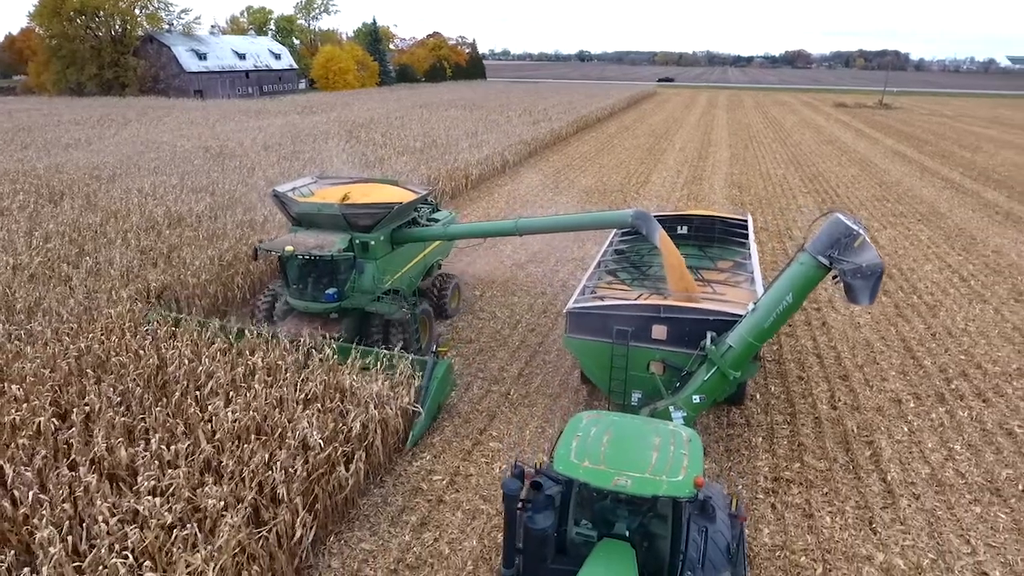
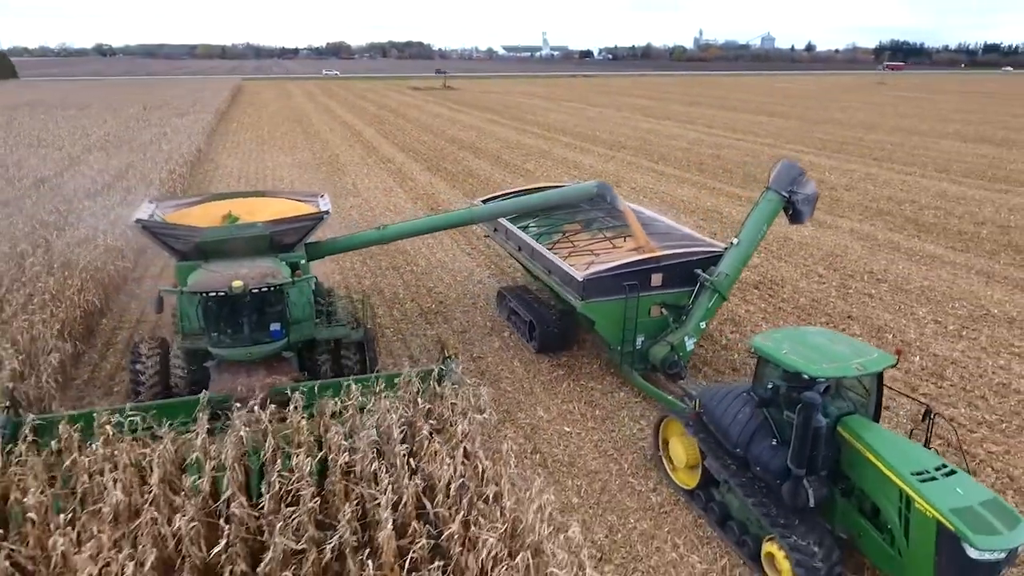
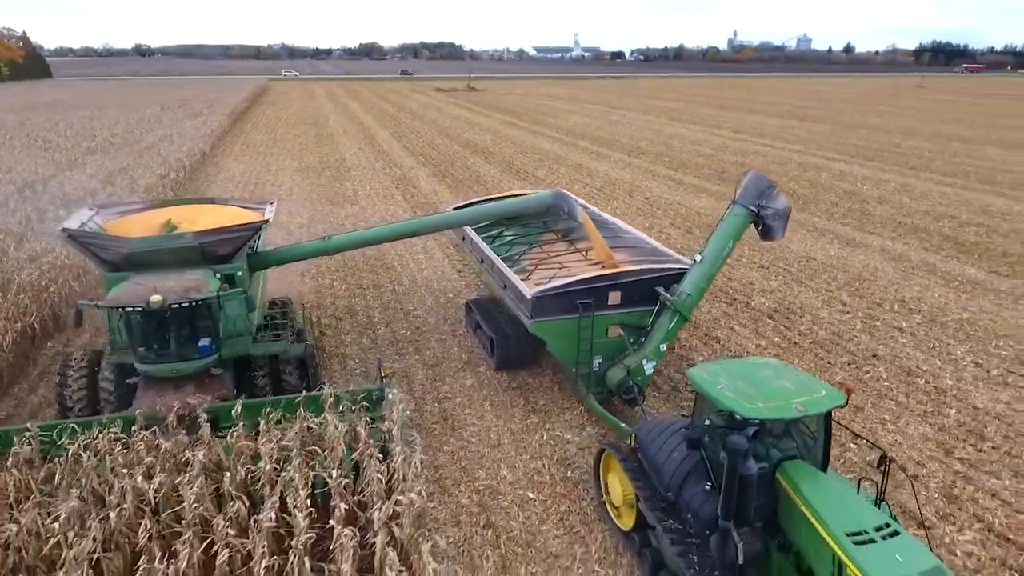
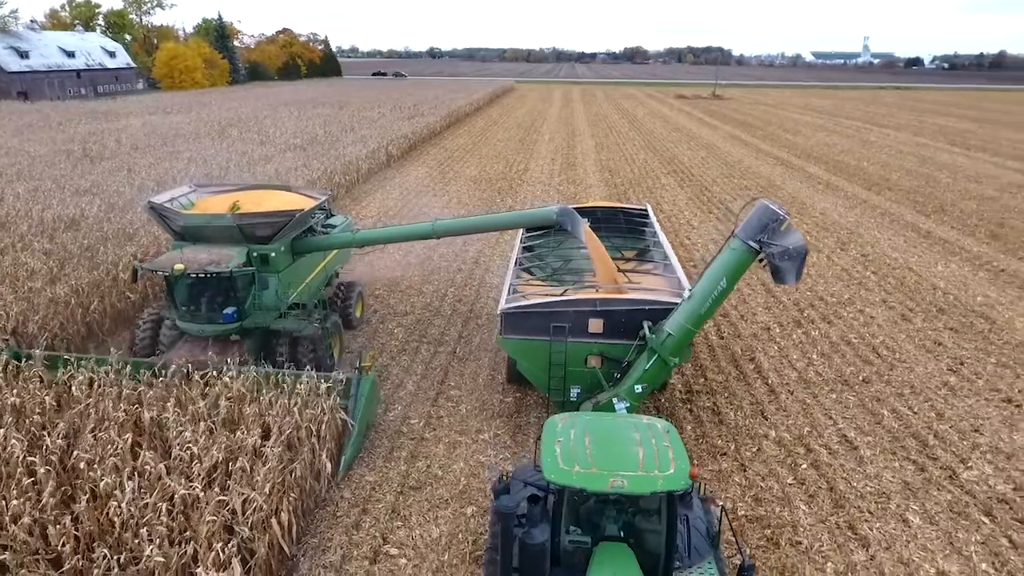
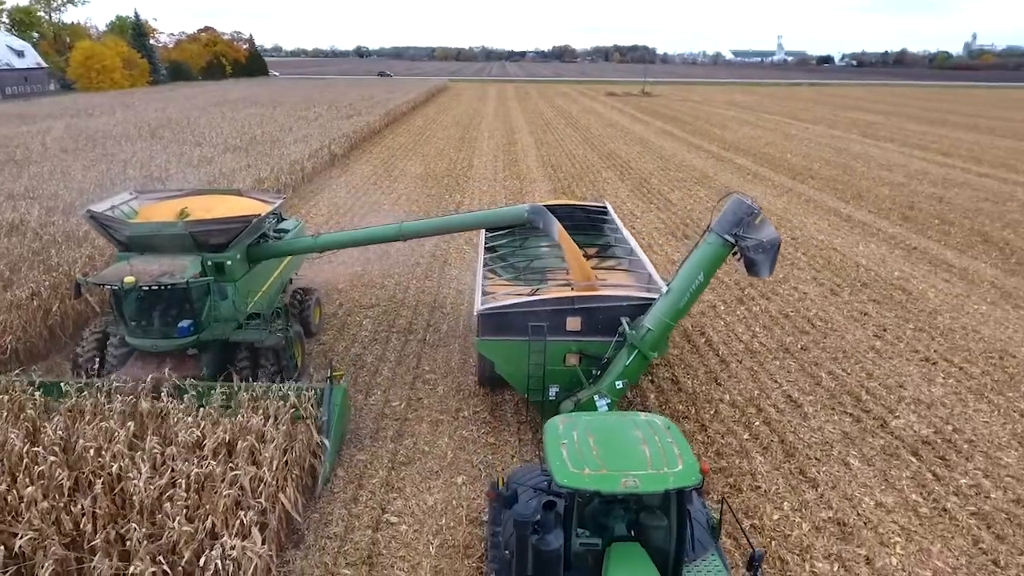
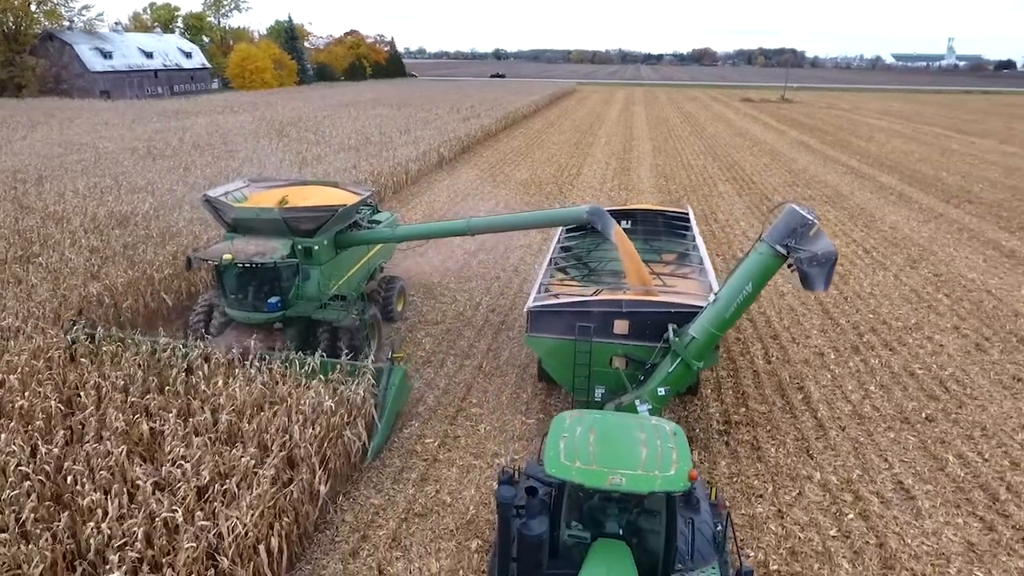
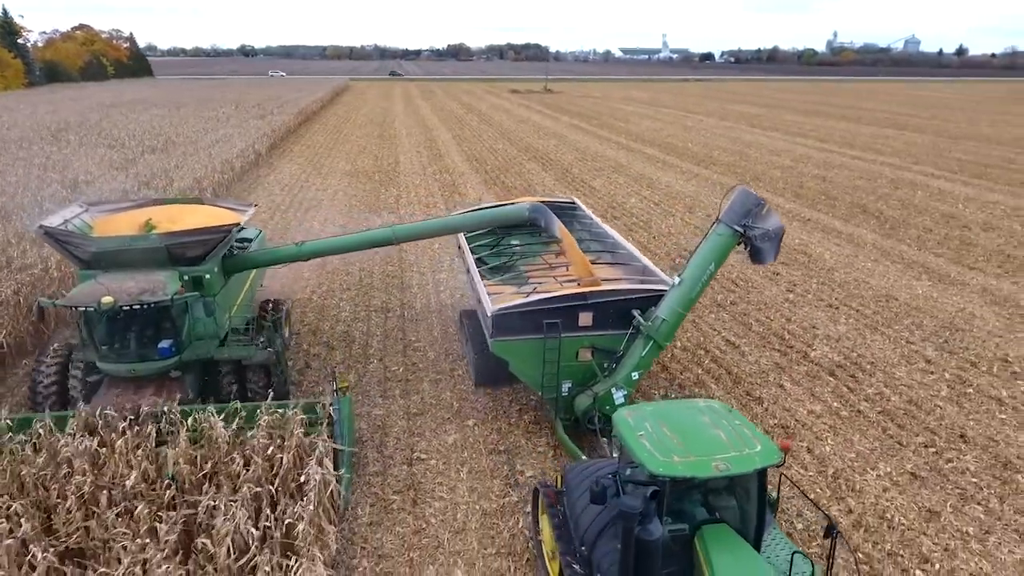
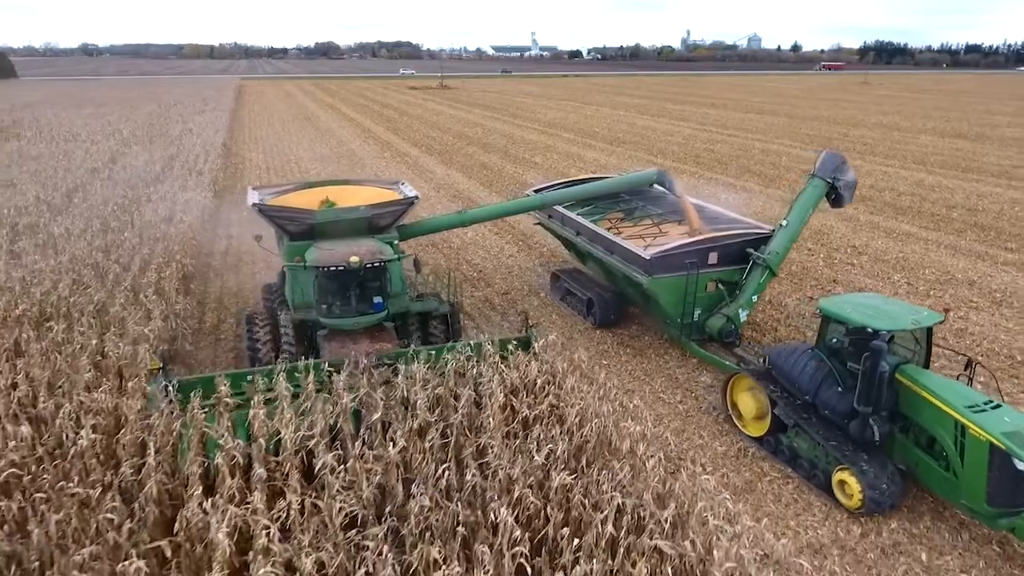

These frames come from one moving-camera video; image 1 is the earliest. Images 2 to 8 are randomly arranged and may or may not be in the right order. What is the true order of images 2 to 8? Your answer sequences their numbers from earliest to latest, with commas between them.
6, 4, 5, 7, 3, 2, 8
